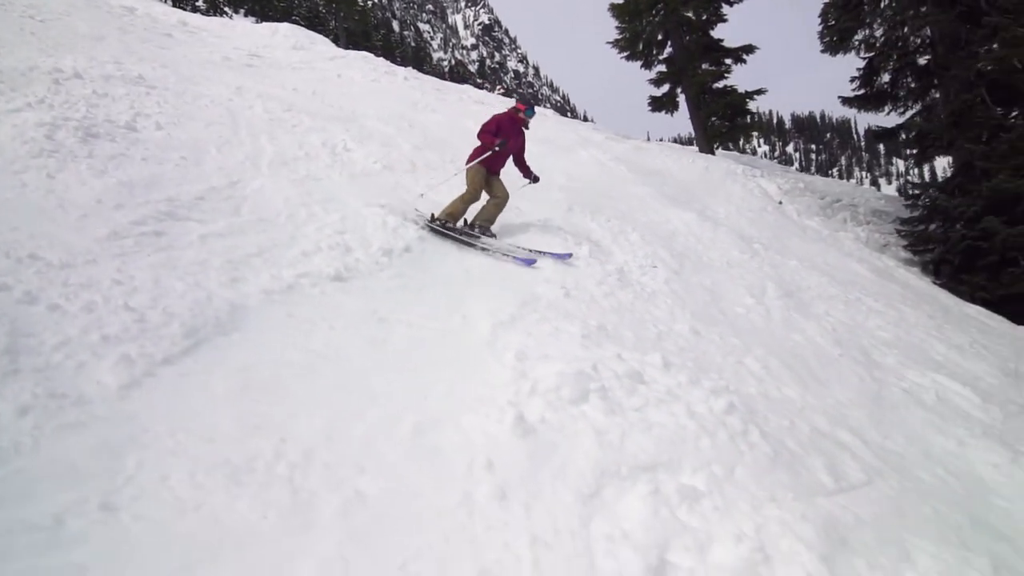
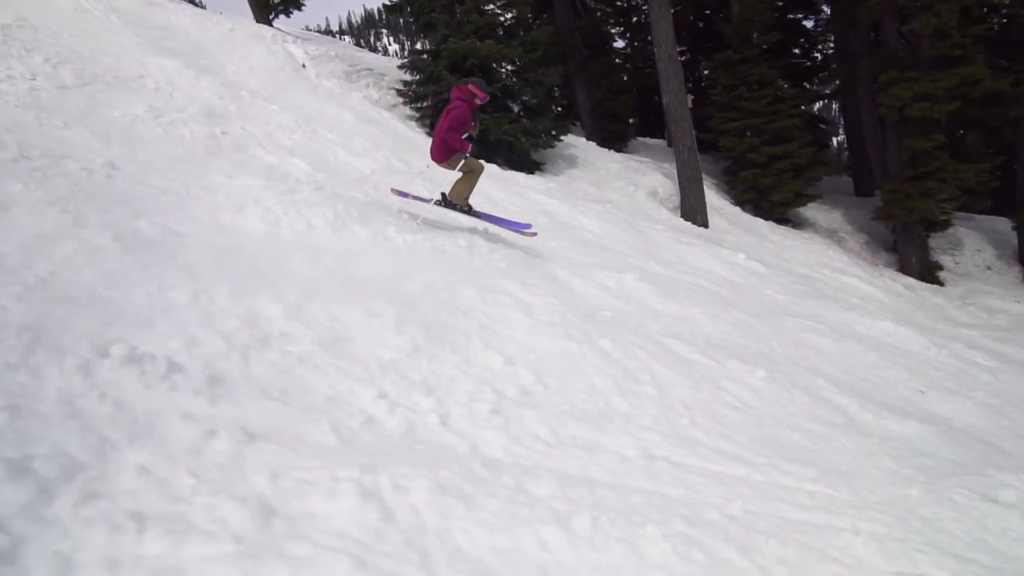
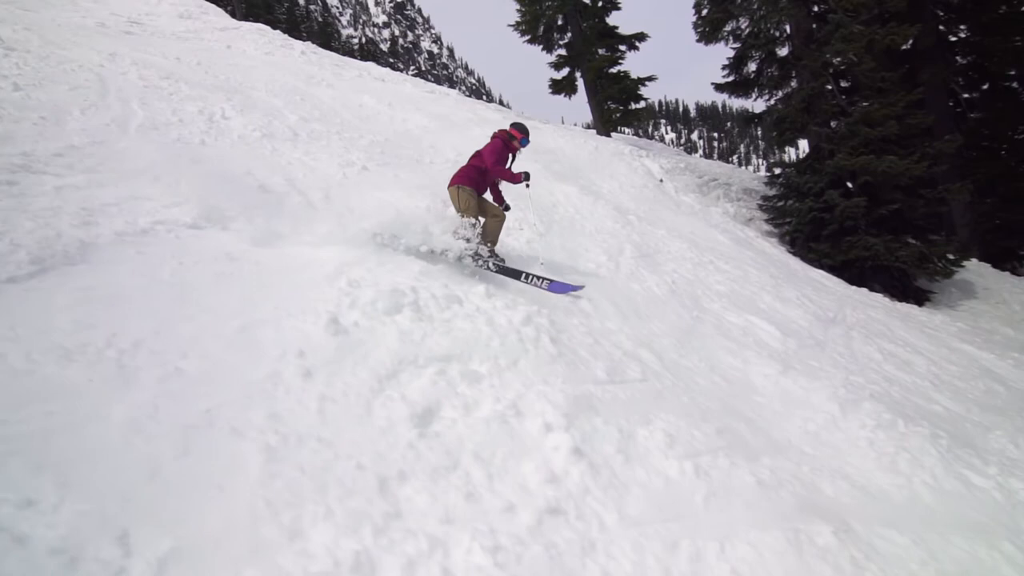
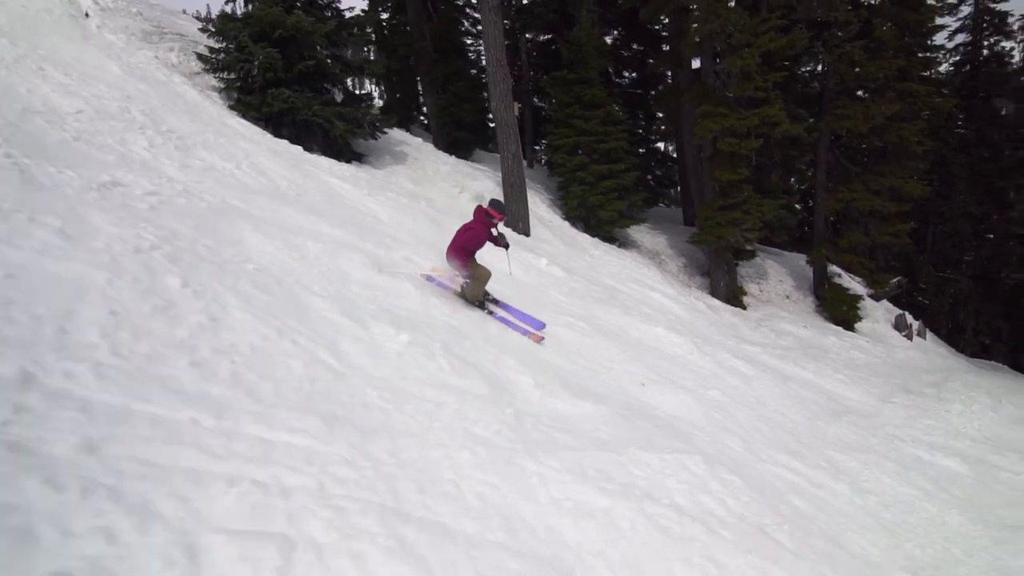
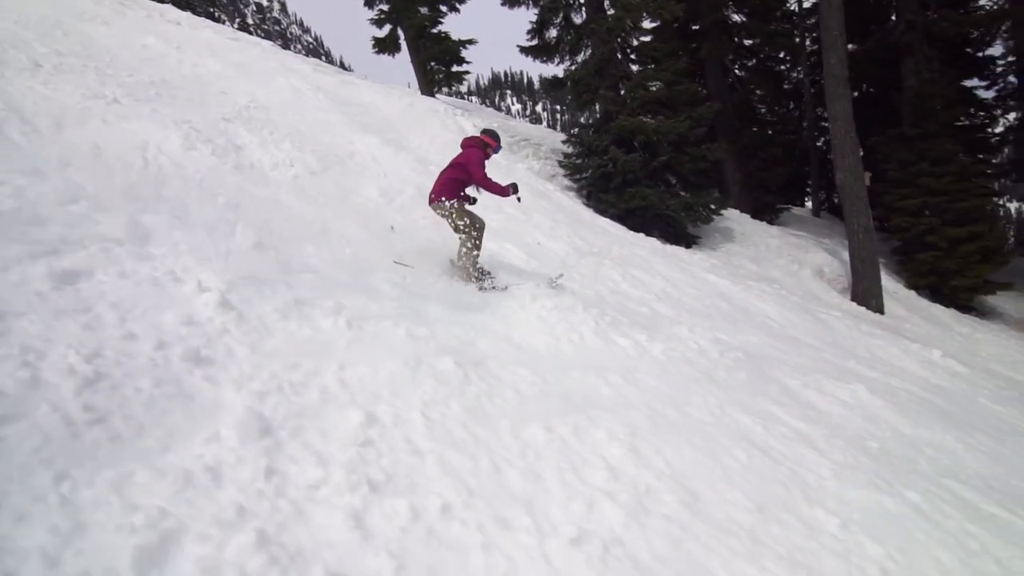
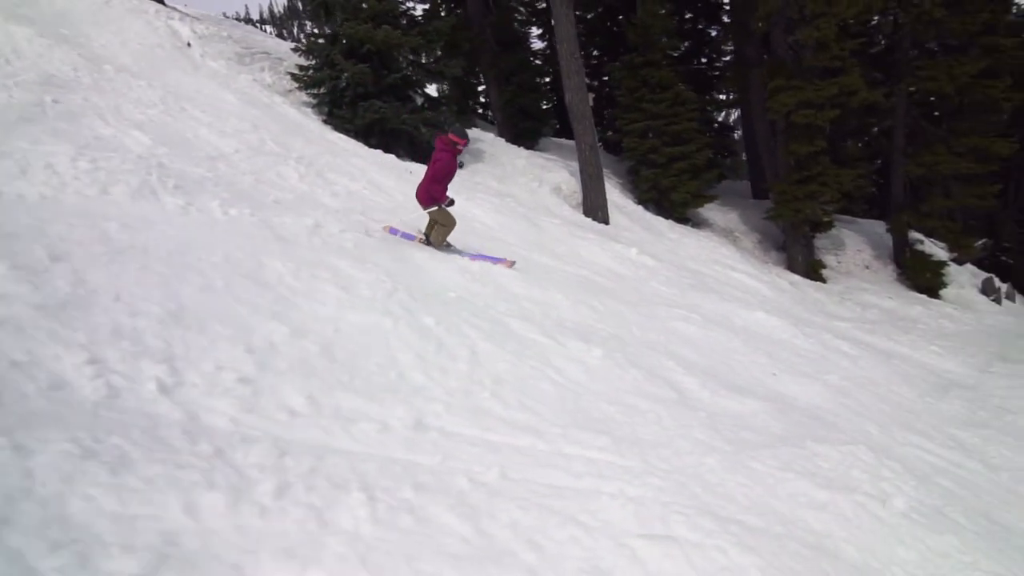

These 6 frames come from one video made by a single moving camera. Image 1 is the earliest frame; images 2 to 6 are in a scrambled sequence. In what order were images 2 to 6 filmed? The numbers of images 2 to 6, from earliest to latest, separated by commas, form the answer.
3, 5, 2, 6, 4
